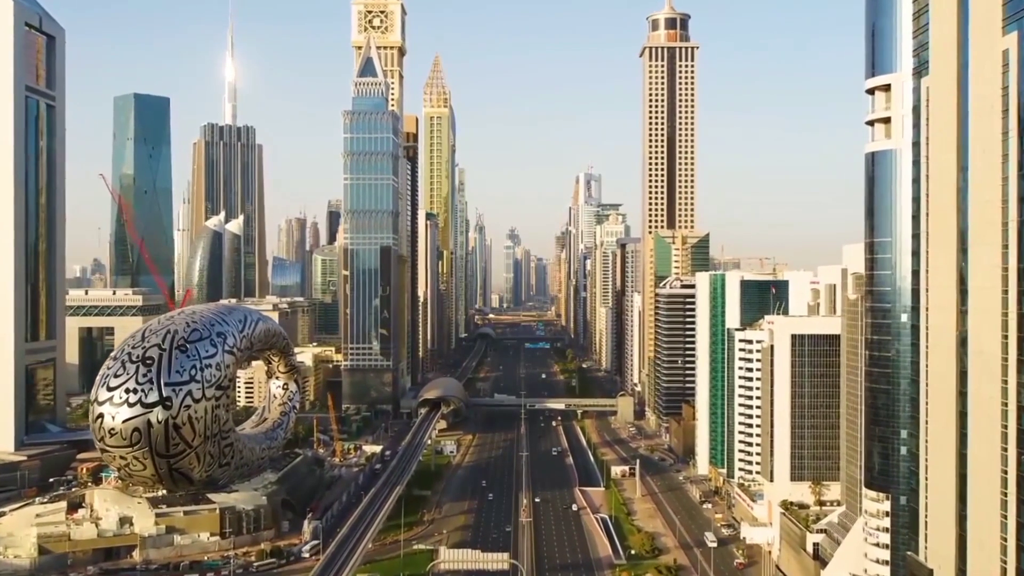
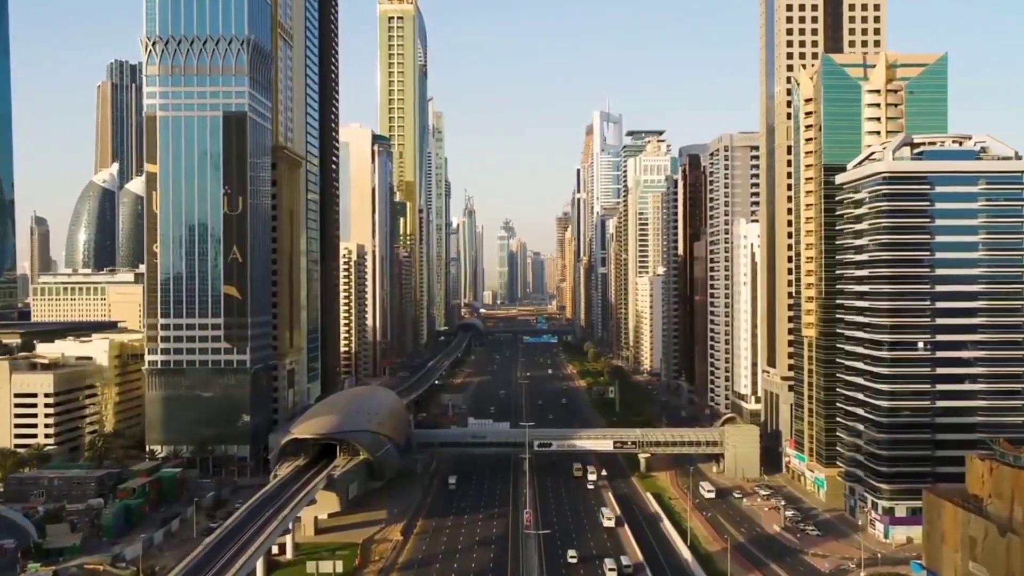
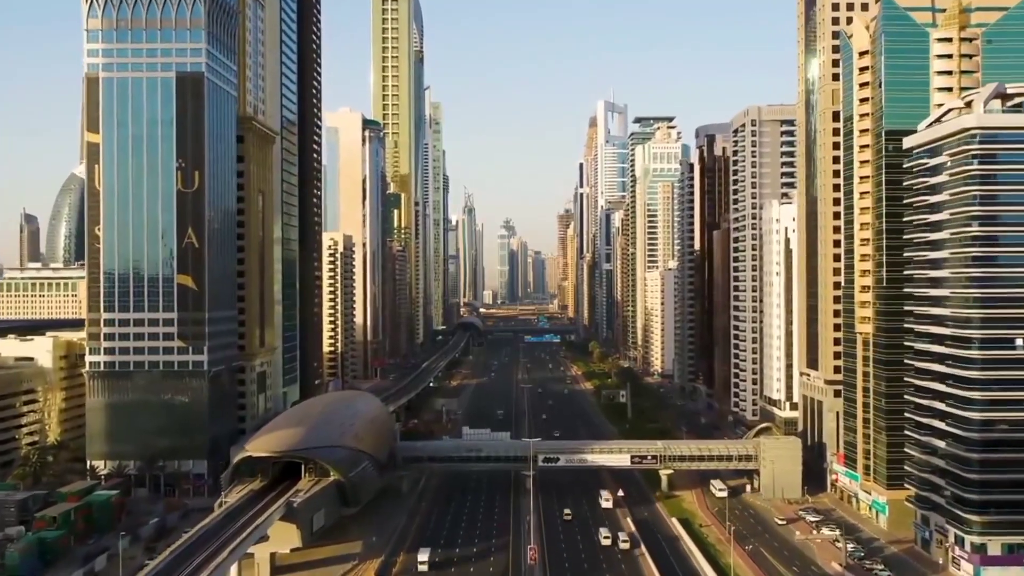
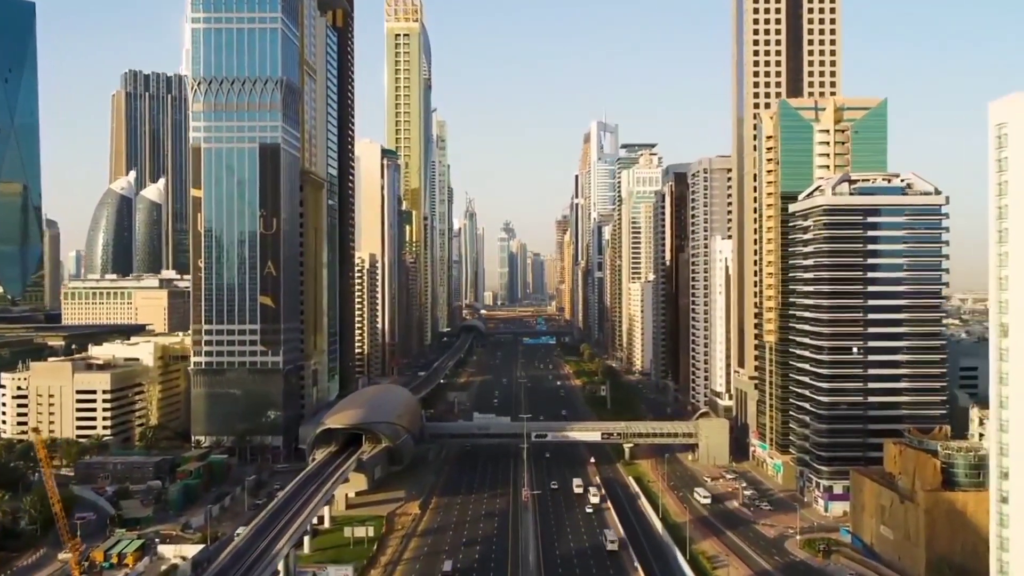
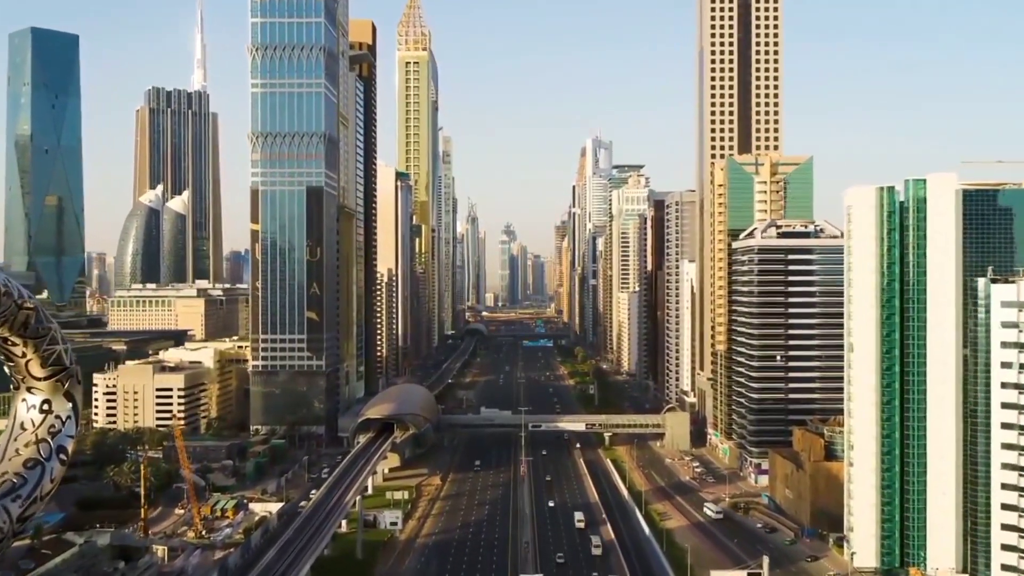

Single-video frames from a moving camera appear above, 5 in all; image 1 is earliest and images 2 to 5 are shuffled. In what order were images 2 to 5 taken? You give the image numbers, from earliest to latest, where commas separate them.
5, 4, 2, 3
